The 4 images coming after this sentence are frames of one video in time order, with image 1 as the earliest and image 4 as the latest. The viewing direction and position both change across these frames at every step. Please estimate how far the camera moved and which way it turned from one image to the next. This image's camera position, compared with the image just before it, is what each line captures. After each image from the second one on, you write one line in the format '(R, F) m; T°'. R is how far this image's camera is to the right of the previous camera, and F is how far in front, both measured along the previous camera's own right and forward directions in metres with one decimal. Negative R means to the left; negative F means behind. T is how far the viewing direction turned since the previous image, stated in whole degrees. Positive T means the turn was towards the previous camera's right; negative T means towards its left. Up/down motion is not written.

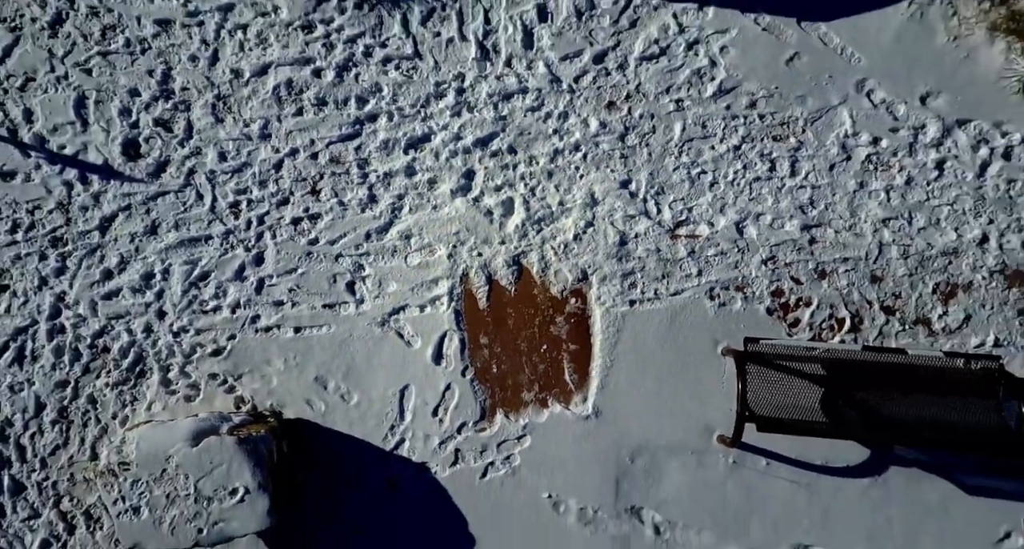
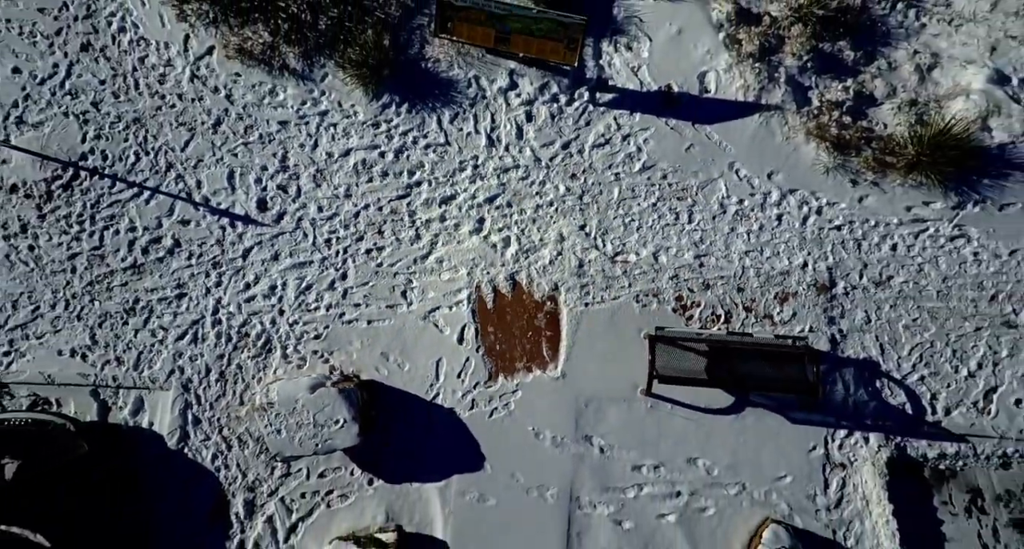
(0.0, -2.5) m; 0°
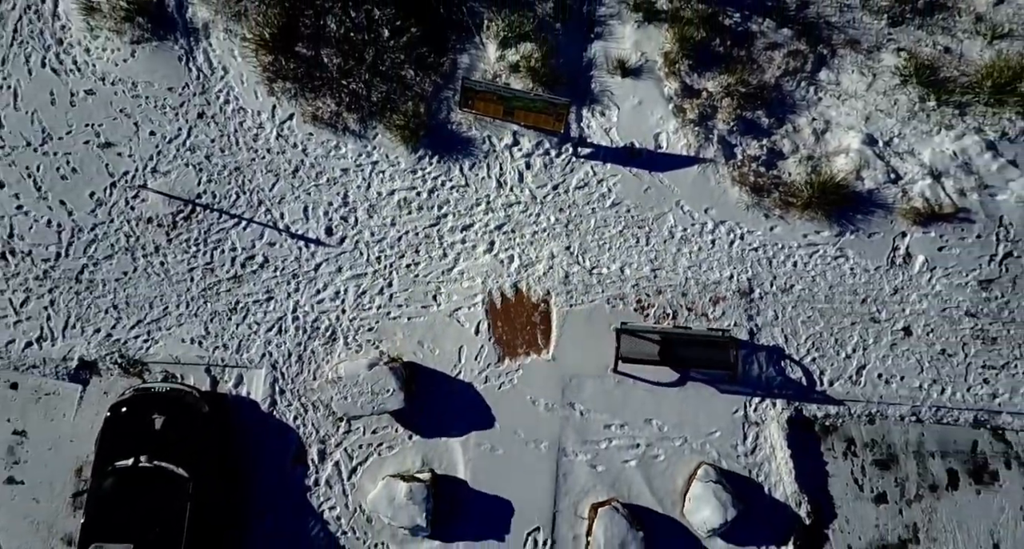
(-0.1, -2.4) m; 0°
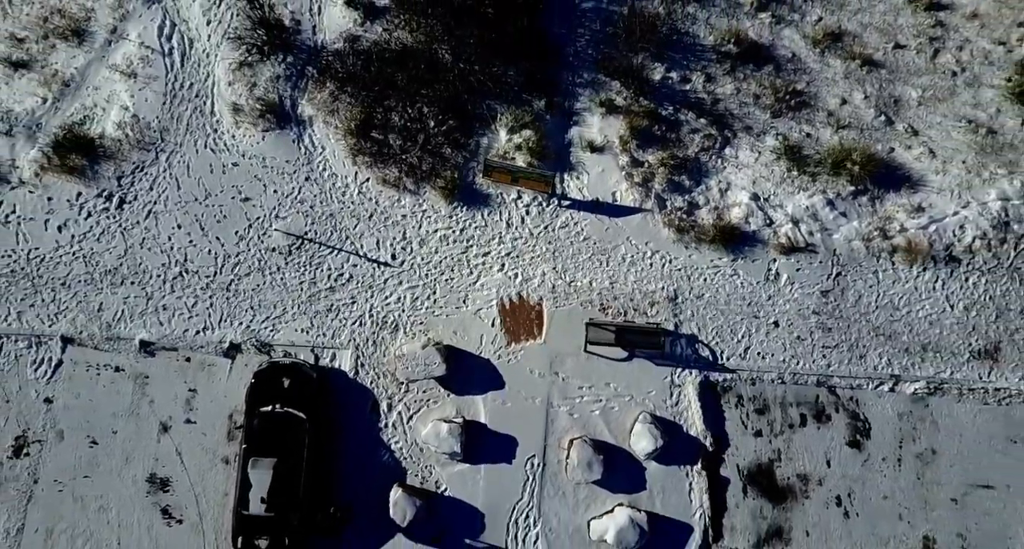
(-0.1, -4.5) m; 0°
